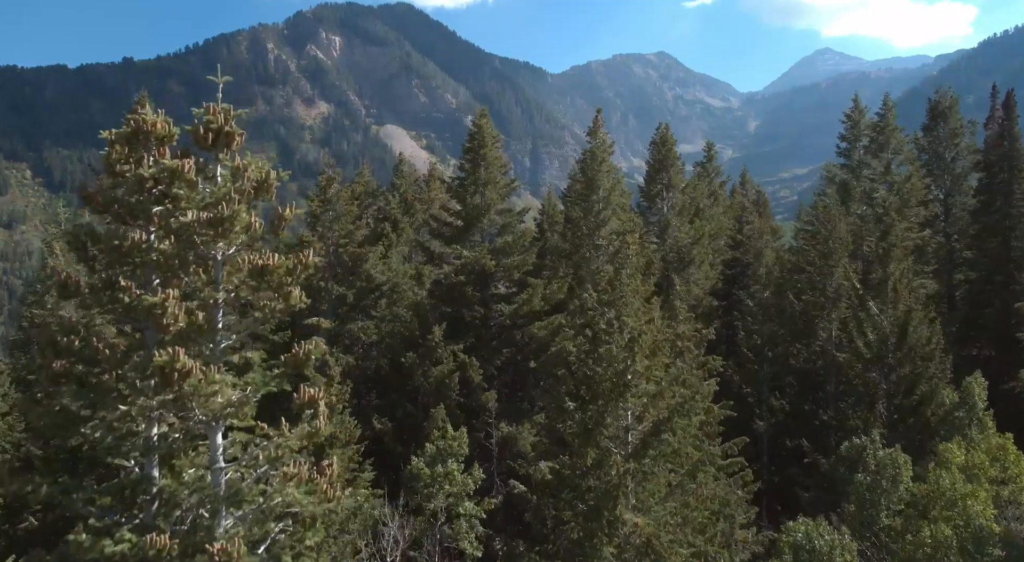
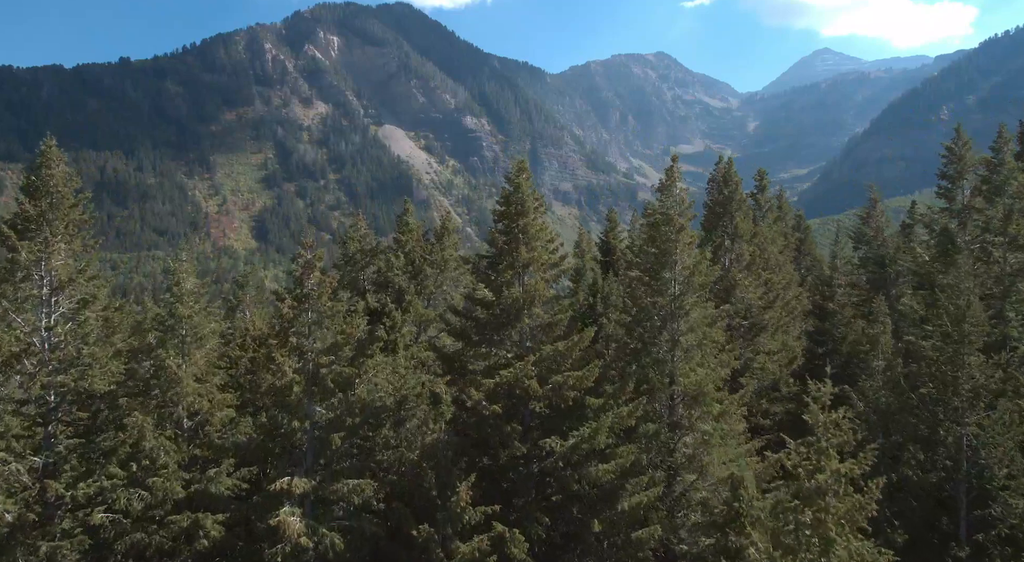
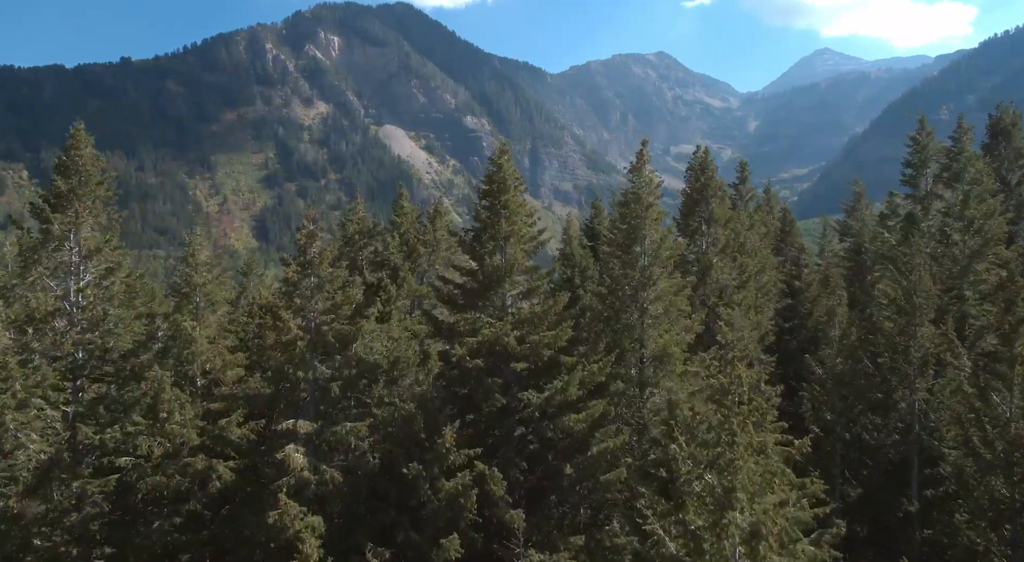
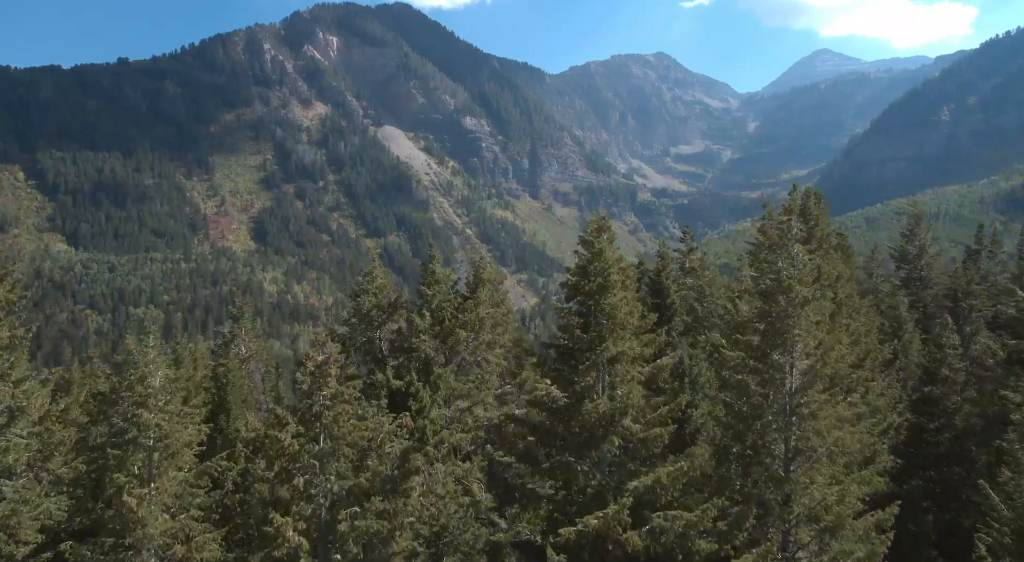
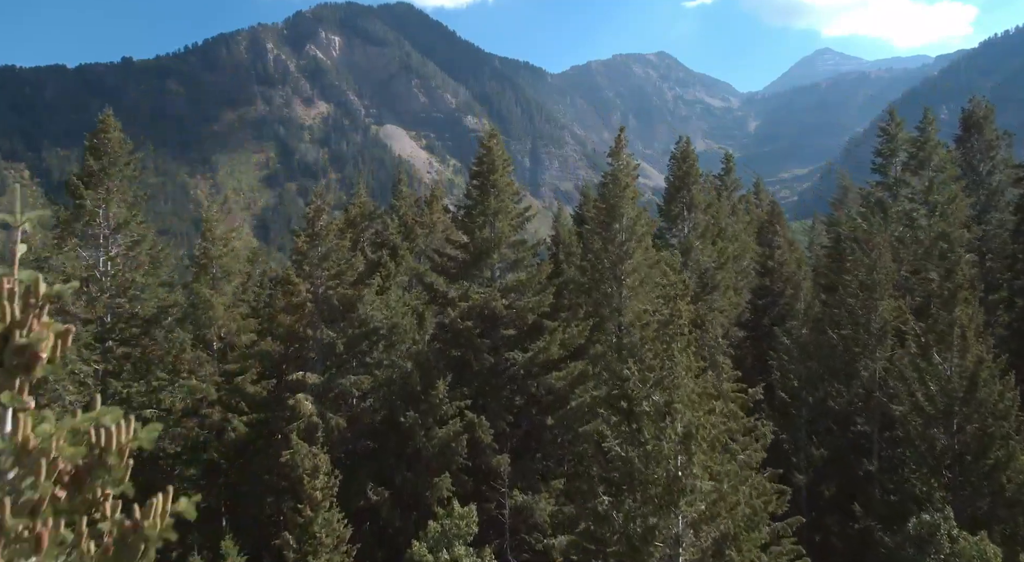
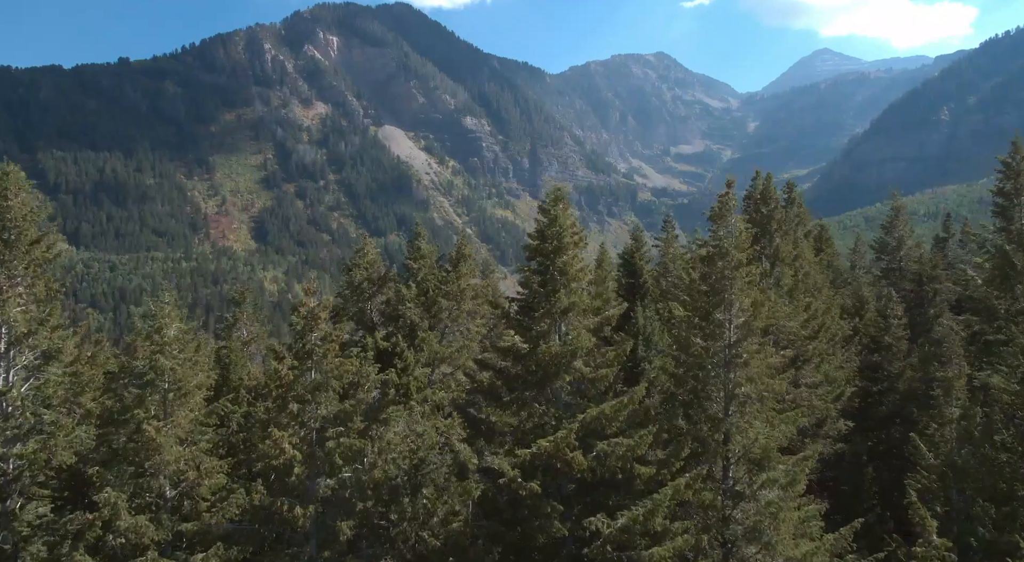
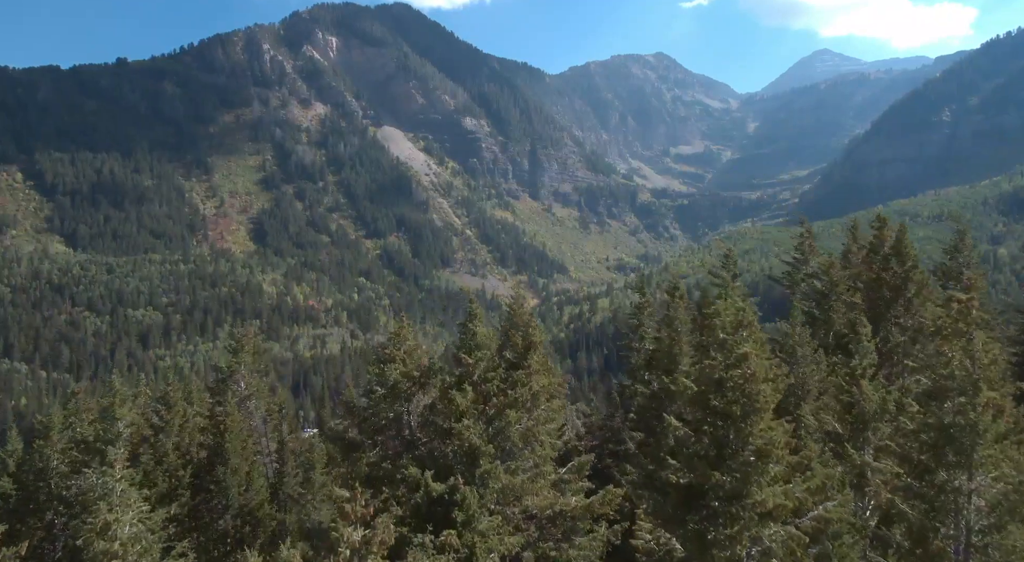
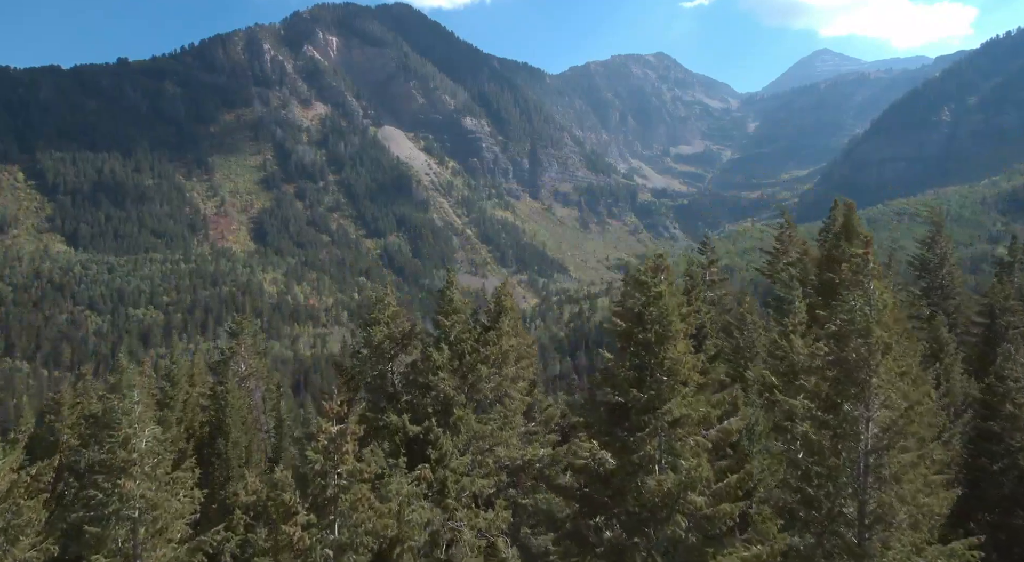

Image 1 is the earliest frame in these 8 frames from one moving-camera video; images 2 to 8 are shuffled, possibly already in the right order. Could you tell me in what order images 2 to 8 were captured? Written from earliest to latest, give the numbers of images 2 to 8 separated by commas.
5, 3, 2, 6, 4, 8, 7
